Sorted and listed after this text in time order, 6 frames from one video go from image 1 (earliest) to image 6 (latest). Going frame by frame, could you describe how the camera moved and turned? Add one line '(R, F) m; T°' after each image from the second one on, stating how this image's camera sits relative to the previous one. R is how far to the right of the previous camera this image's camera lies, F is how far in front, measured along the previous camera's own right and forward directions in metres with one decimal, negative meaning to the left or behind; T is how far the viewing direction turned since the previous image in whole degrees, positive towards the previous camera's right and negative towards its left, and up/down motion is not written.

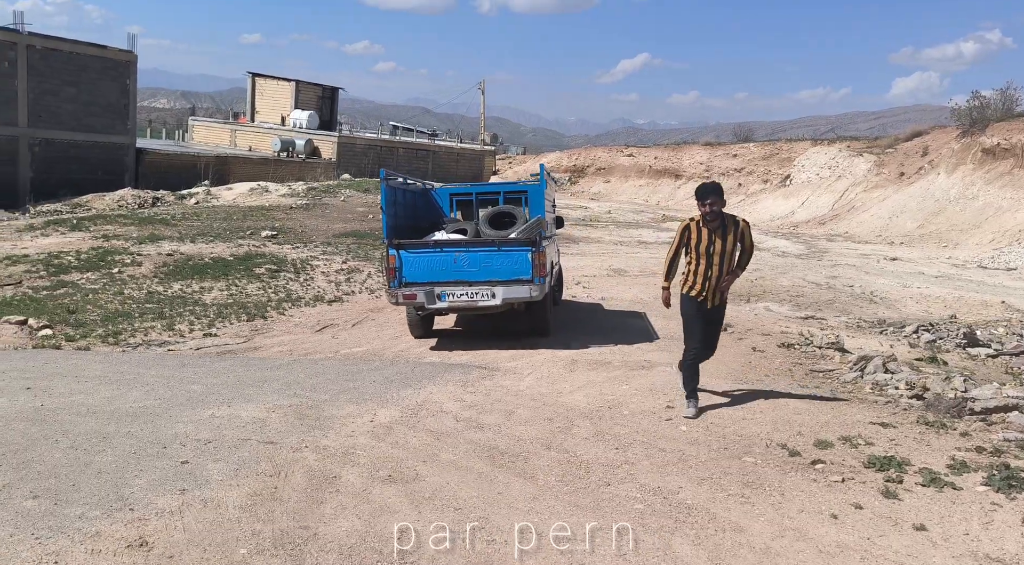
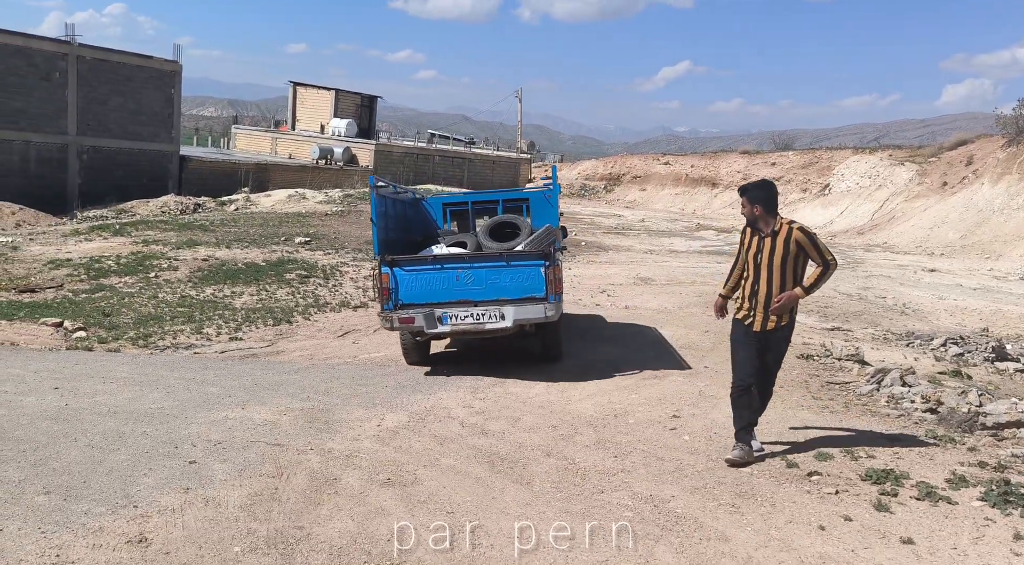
(+0.3, -0.1) m; -3°
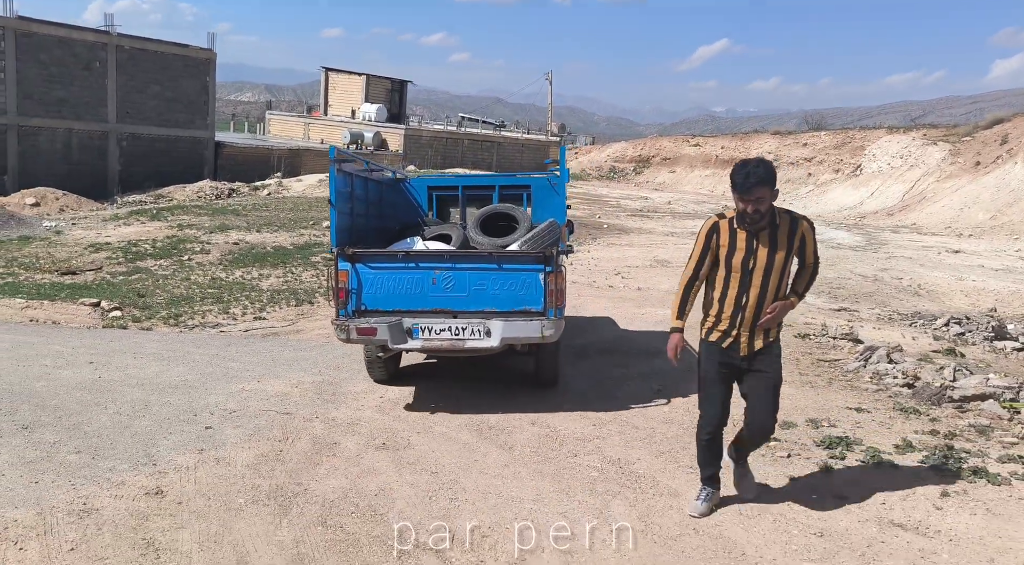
(+0.3, -0.4) m; -2°
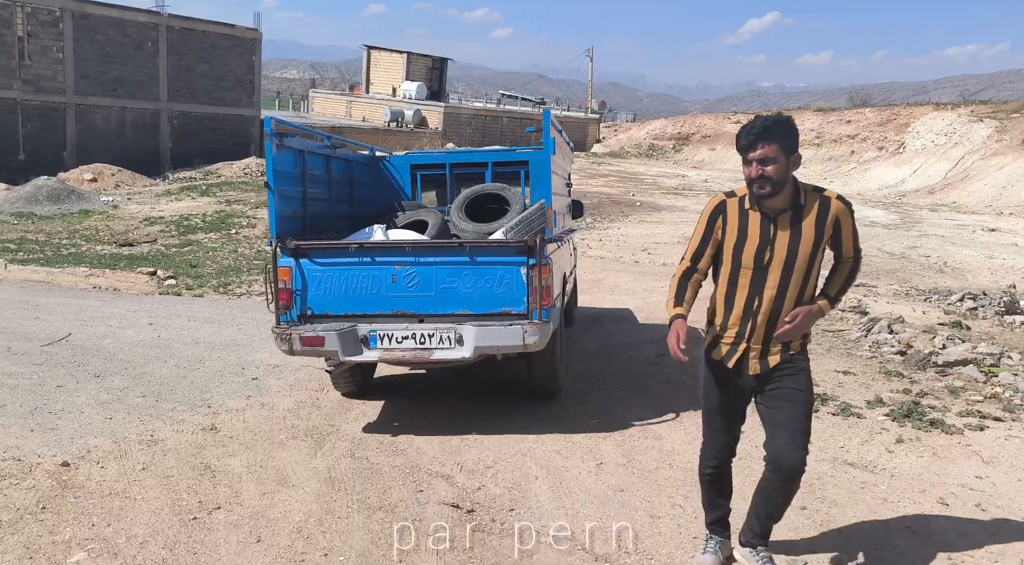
(+0.2, -0.6) m; -3°
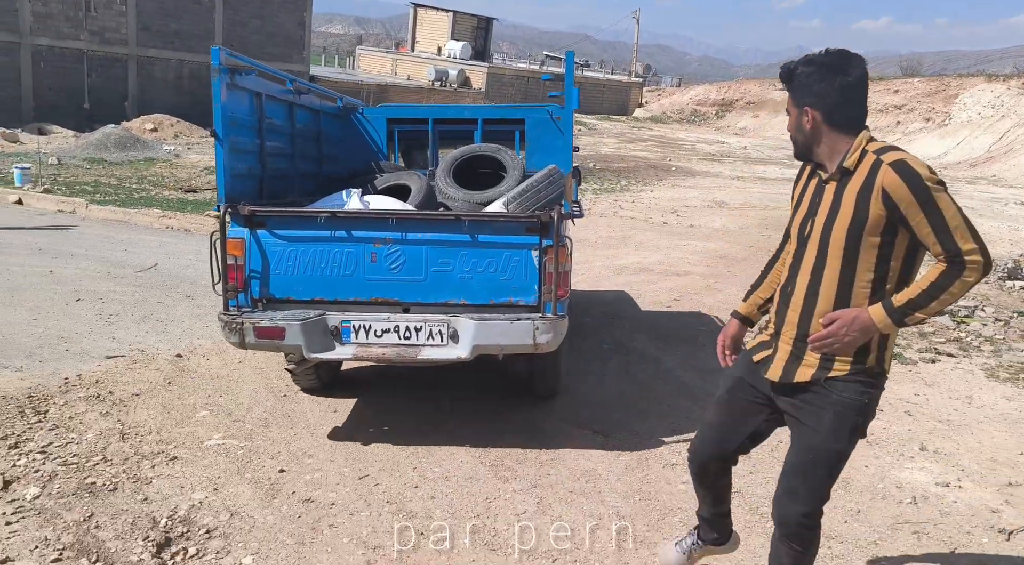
(+0.1, -1.0) m; -3°
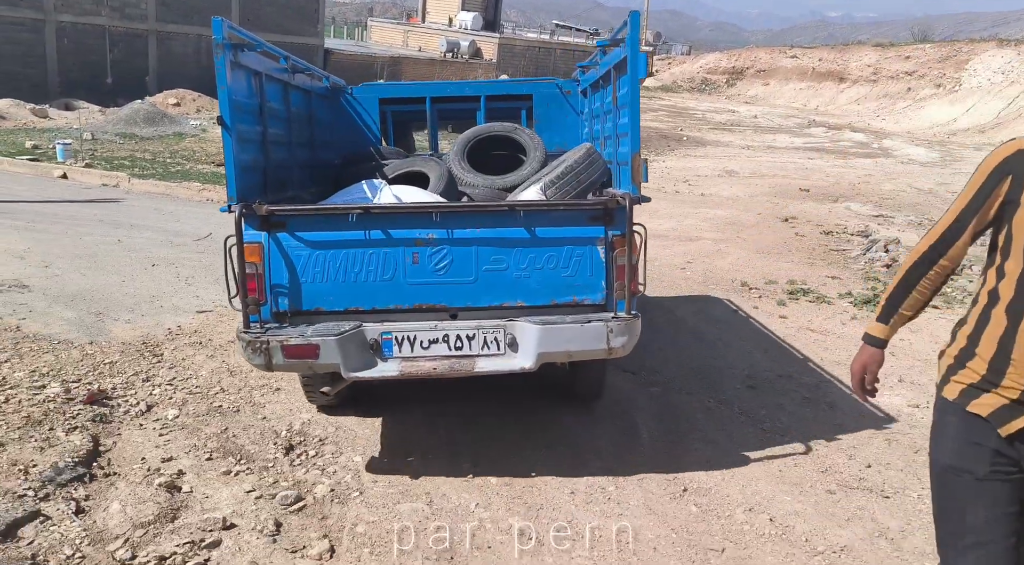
(-0.2, -0.8) m; -1°
